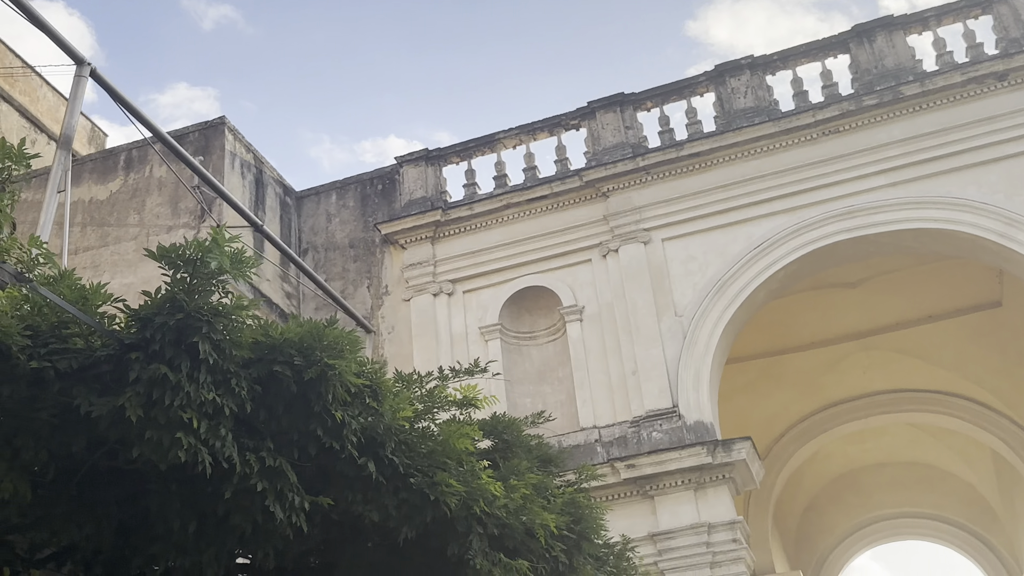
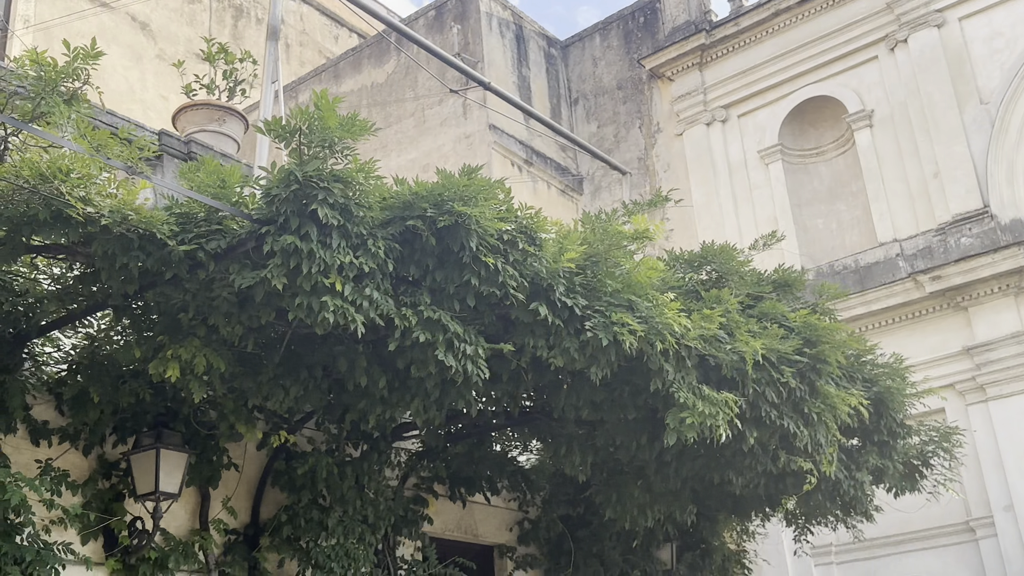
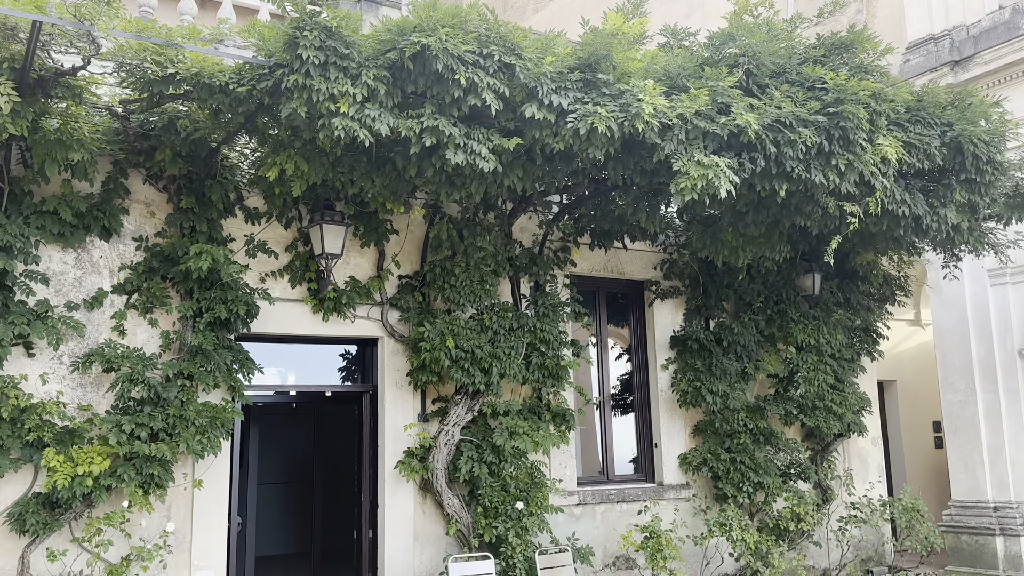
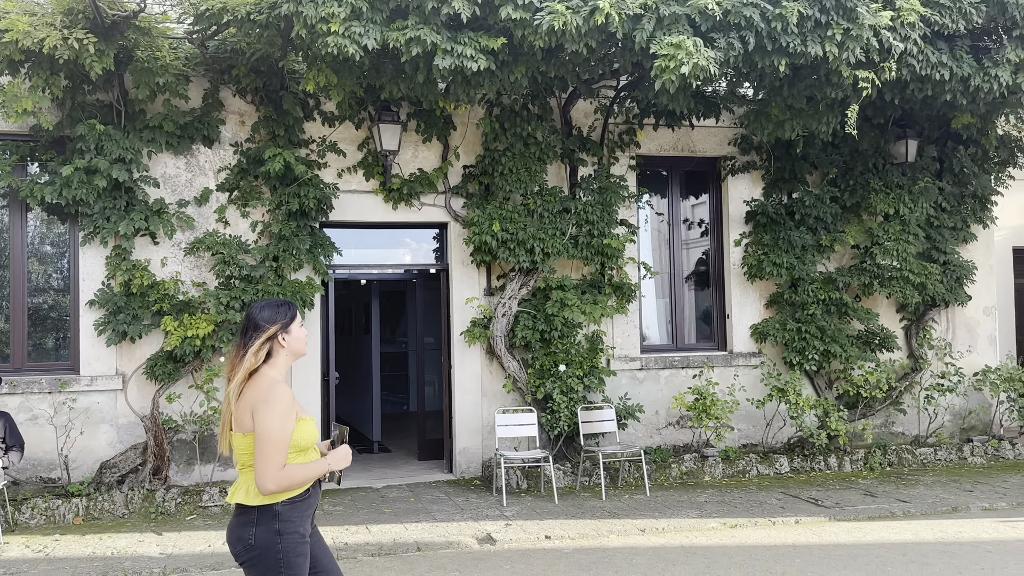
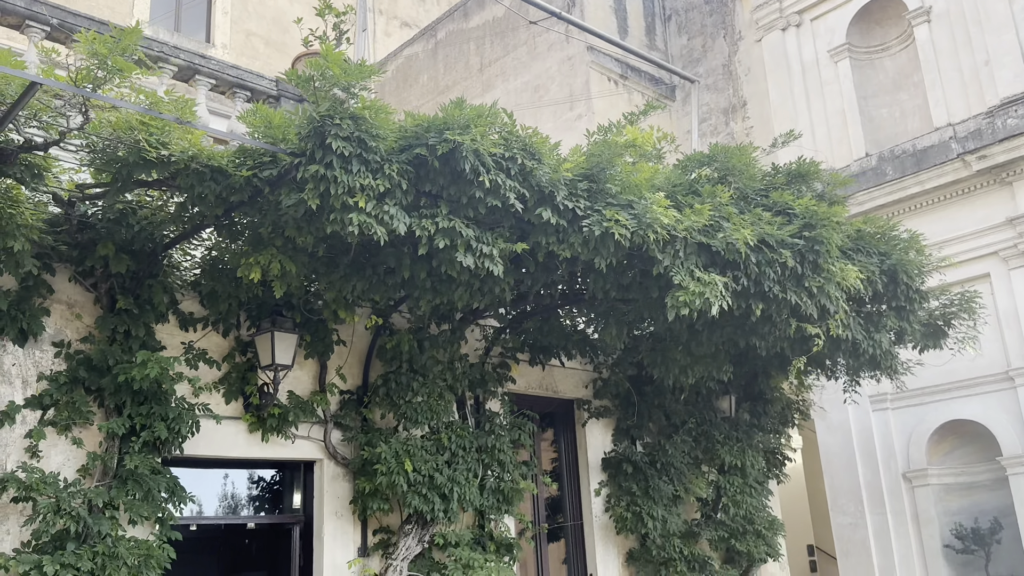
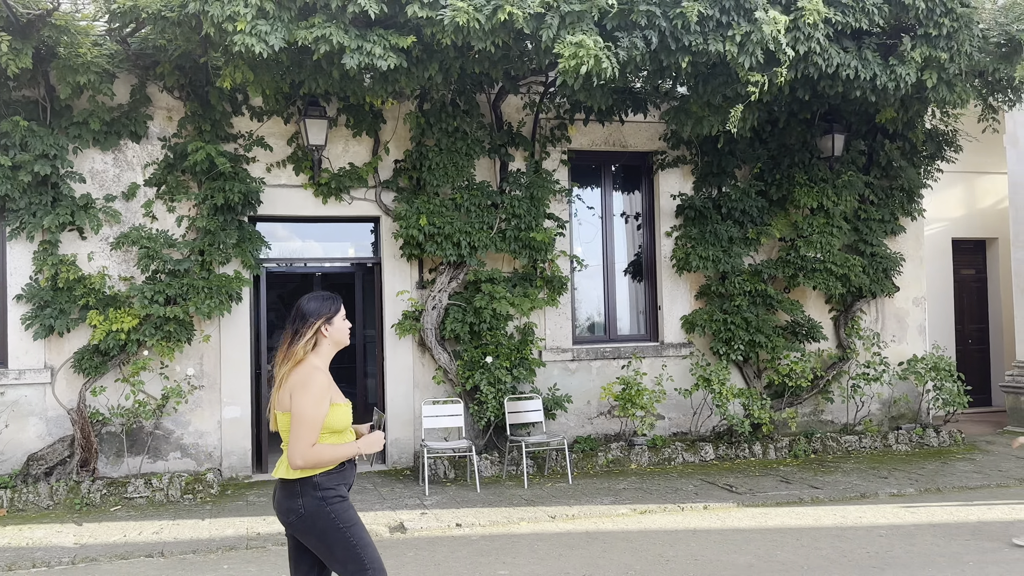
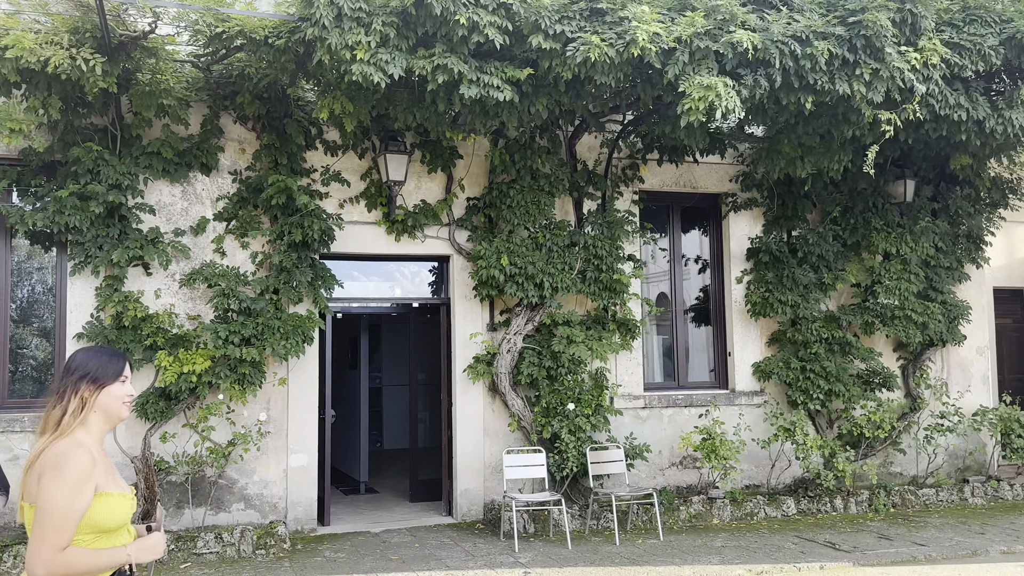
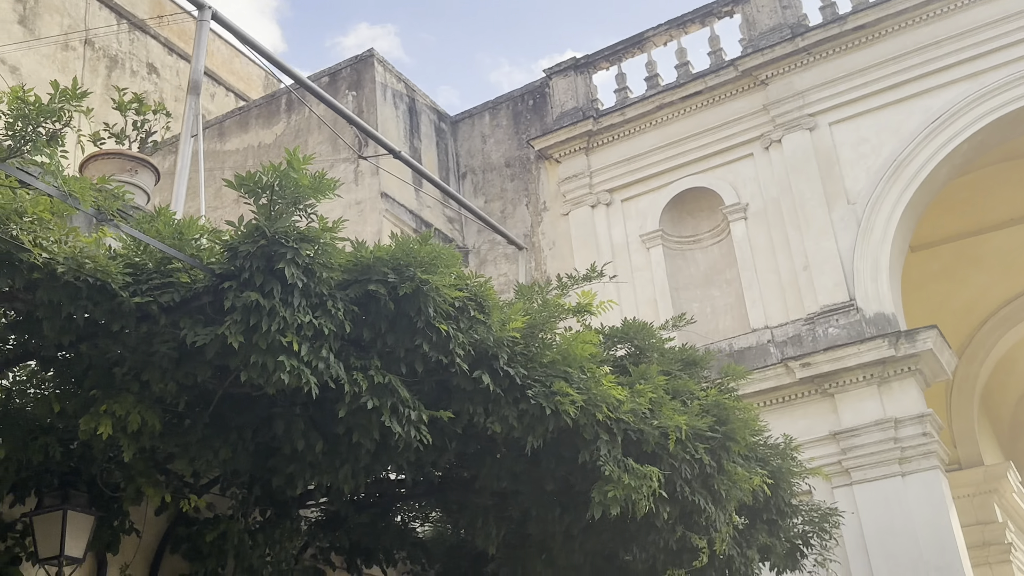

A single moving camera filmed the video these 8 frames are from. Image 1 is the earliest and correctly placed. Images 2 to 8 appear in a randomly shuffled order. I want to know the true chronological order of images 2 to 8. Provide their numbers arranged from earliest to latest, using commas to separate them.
8, 2, 5, 3, 7, 4, 6
